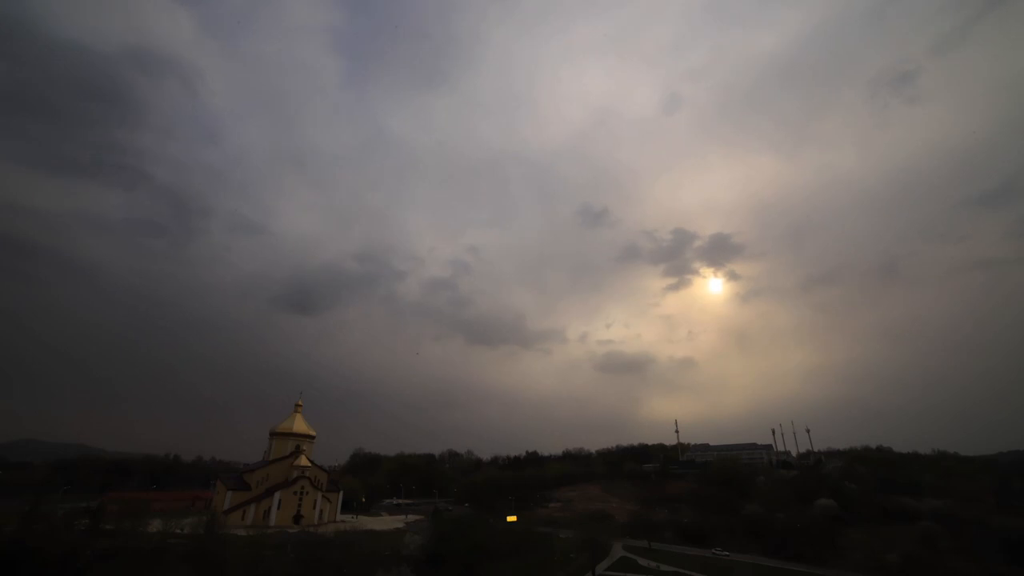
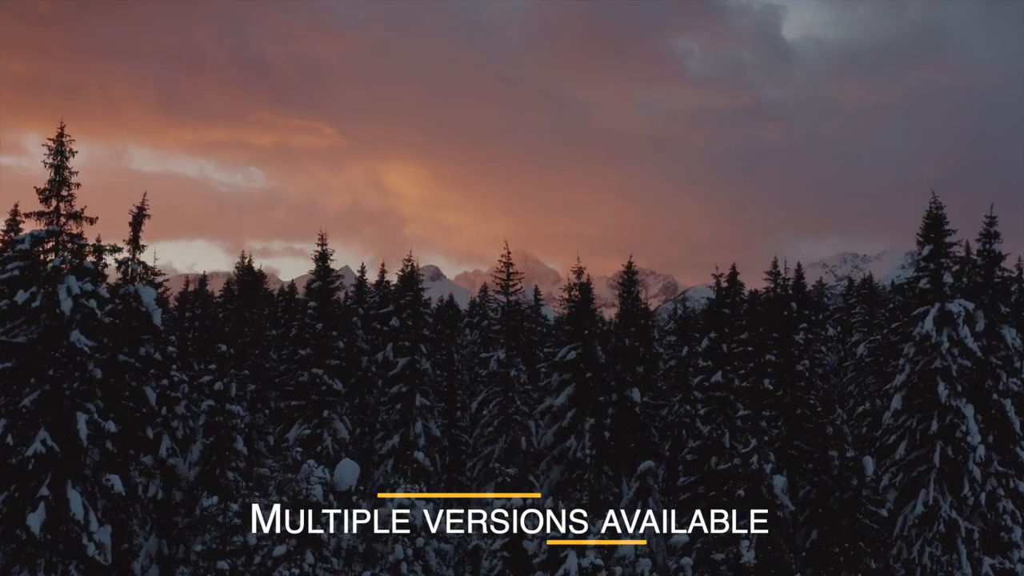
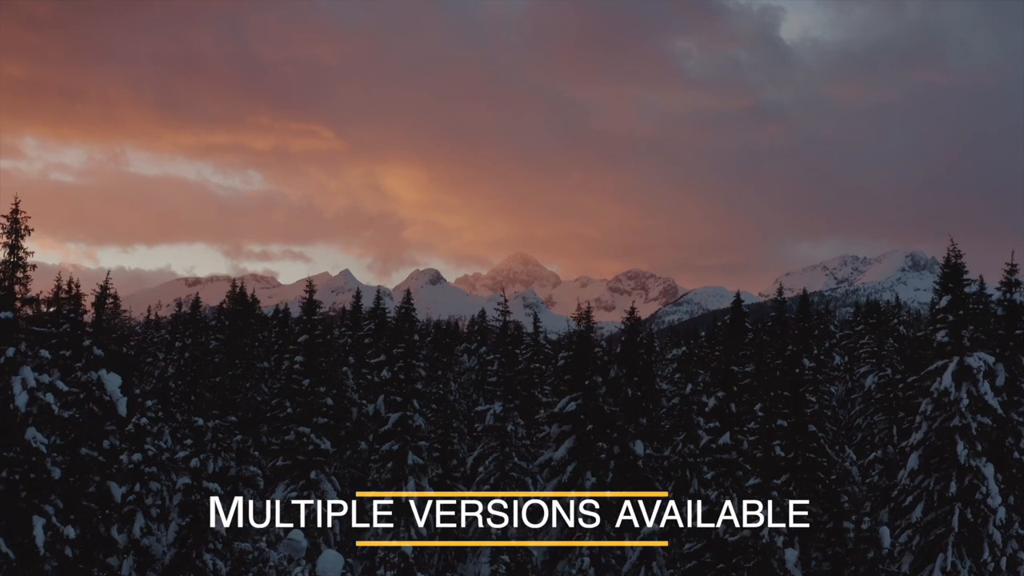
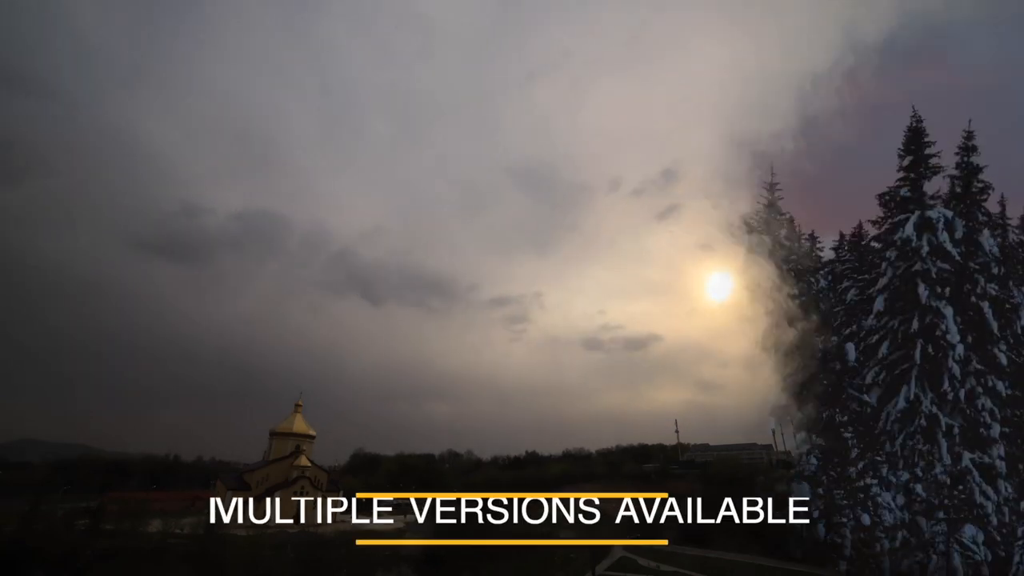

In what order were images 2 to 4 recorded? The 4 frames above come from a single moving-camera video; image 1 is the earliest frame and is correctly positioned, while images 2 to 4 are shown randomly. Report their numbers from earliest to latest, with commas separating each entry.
4, 2, 3
